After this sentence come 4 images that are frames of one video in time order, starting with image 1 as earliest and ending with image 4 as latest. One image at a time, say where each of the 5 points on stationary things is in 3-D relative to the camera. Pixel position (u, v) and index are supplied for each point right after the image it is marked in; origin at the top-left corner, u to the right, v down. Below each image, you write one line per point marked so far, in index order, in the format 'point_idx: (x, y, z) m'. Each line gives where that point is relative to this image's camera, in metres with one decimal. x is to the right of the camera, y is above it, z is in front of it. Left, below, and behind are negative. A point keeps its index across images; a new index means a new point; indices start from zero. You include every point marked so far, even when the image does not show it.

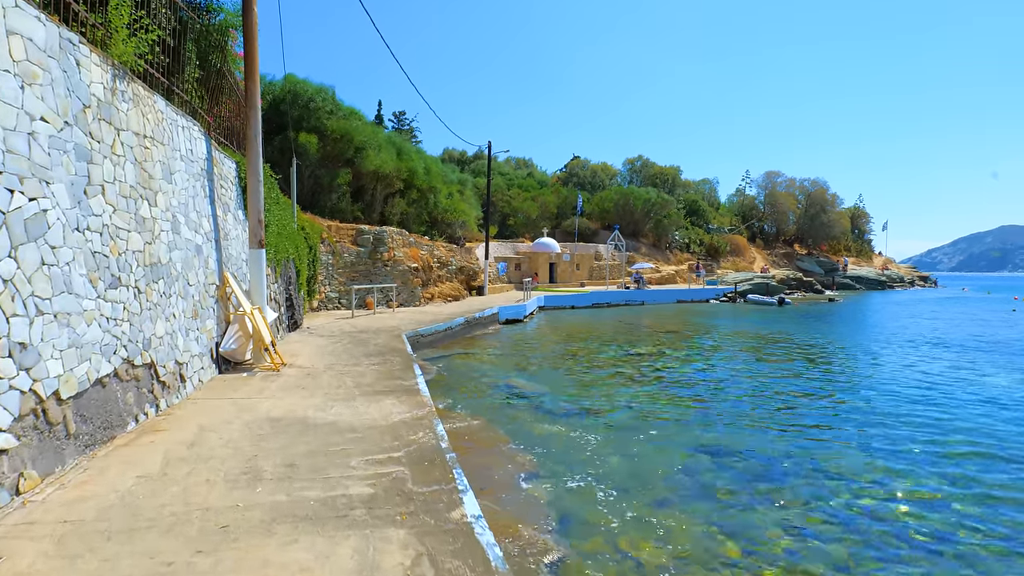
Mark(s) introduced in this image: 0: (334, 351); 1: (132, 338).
0: (-3.0, -1.1, +10.4) m
1: (-3.3, -0.4, +5.5) m
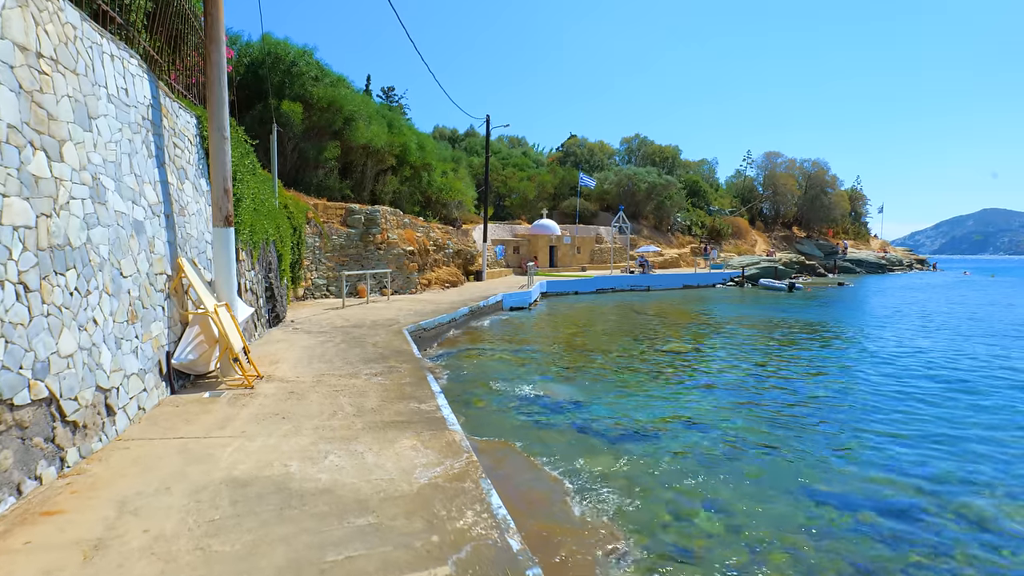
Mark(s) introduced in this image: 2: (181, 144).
0: (-2.5, -0.9, +8.4) m
1: (-2.8, -0.4, +3.5) m
2: (-3.7, +1.6, +6.9) m
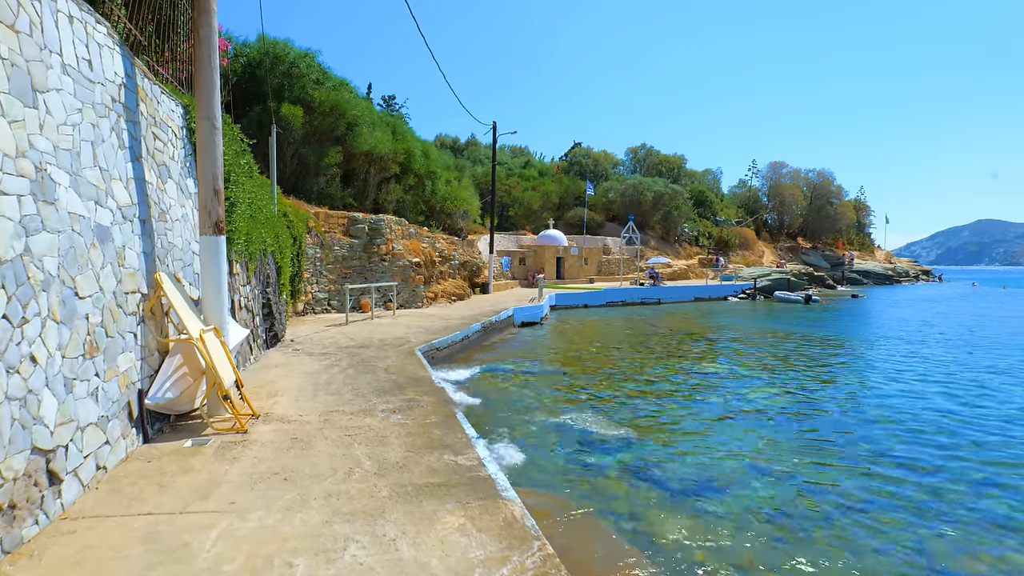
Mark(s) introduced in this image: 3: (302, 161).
0: (-2.1, -1.1, +7.3) m
1: (-2.4, -0.5, +2.3) m
2: (-3.2, +1.4, +5.8) m
3: (-6.7, +4.0, +20.0) m
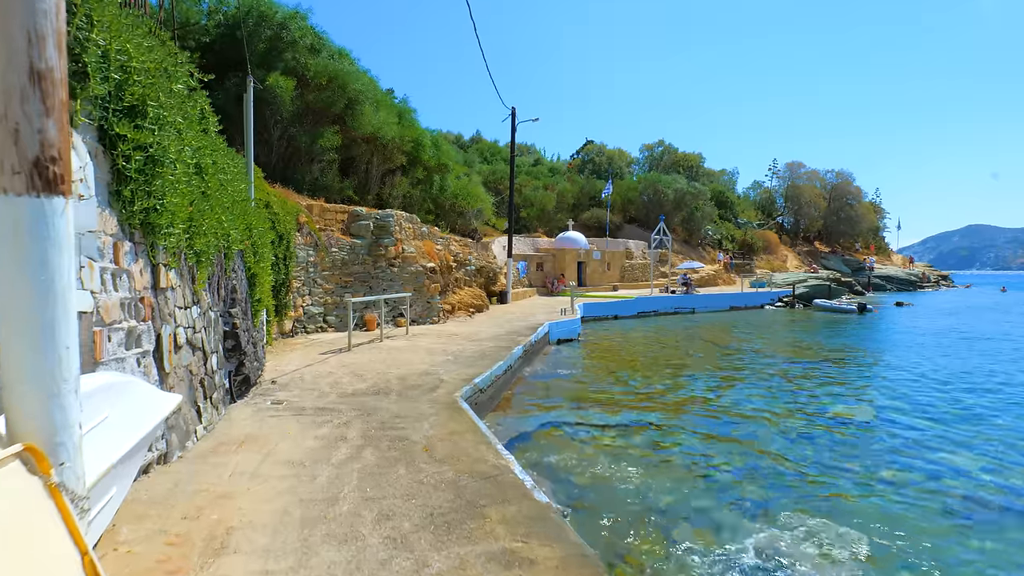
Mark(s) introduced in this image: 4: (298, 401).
0: (-1.1, -1.3, +3.7) m
1: (-1.3, -0.7, -1.2) m
2: (-2.2, +1.2, +2.3) m
3: (-5.8, +3.7, +16.4) m
4: (-2.3, -1.2, +6.6) m
